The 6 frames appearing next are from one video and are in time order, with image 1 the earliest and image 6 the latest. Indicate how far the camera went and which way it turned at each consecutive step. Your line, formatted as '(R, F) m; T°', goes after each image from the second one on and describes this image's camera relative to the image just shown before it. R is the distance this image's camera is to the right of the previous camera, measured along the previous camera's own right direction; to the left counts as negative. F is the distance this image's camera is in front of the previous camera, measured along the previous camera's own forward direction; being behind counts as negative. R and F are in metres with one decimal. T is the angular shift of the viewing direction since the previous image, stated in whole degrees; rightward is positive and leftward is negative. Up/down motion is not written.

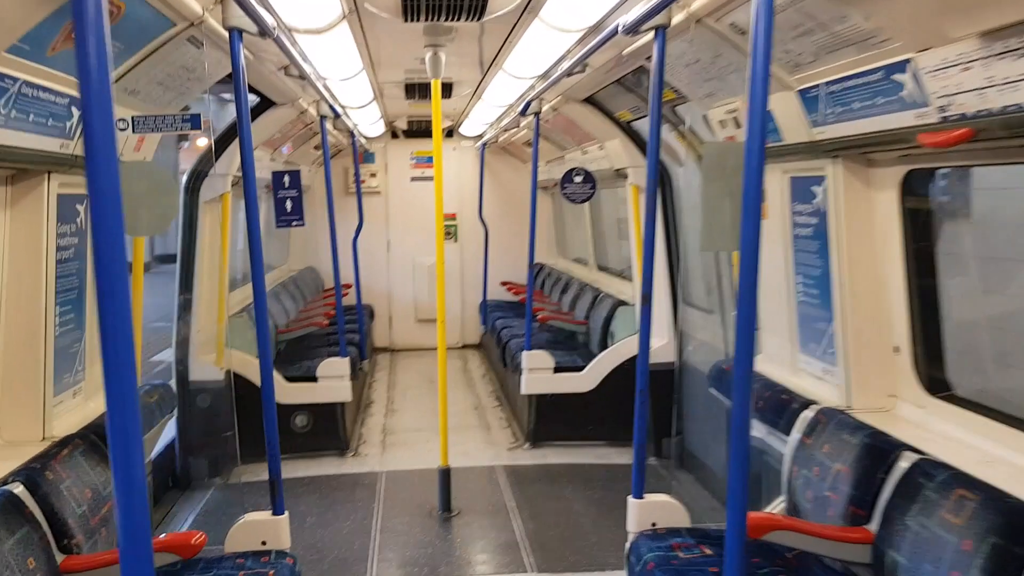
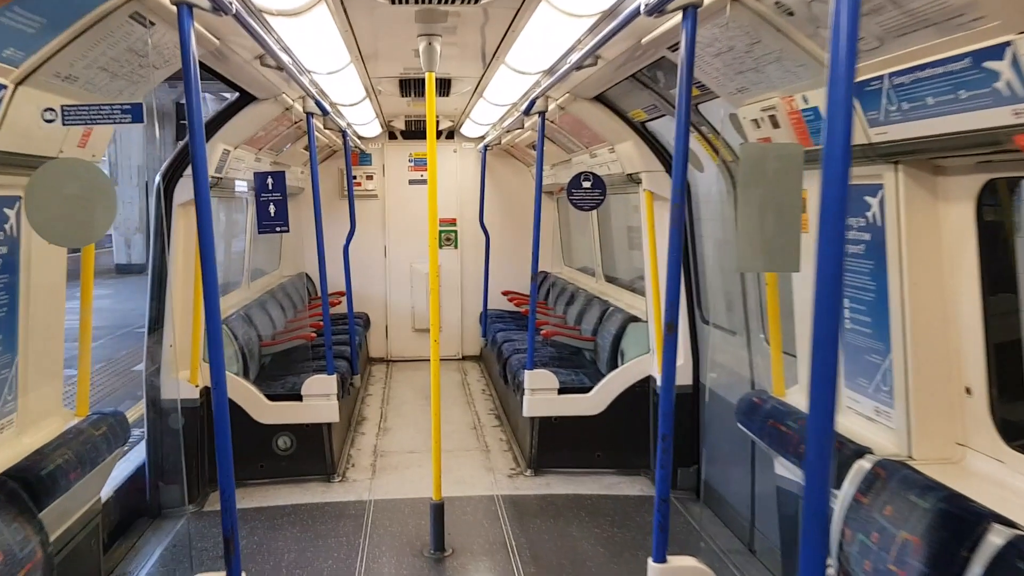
(0.0, +0.4) m; 0°
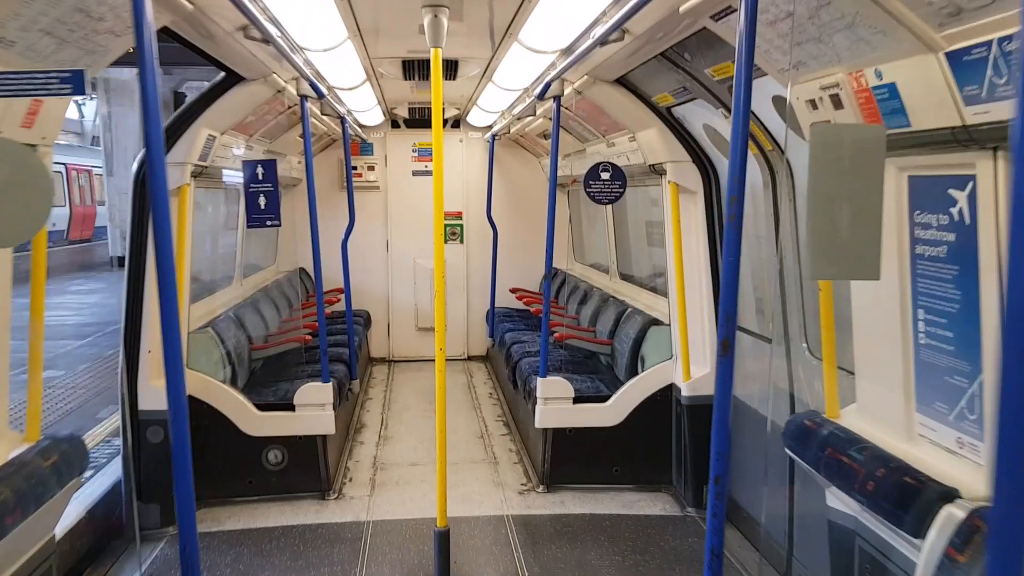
(0.0, +0.3) m; 0°
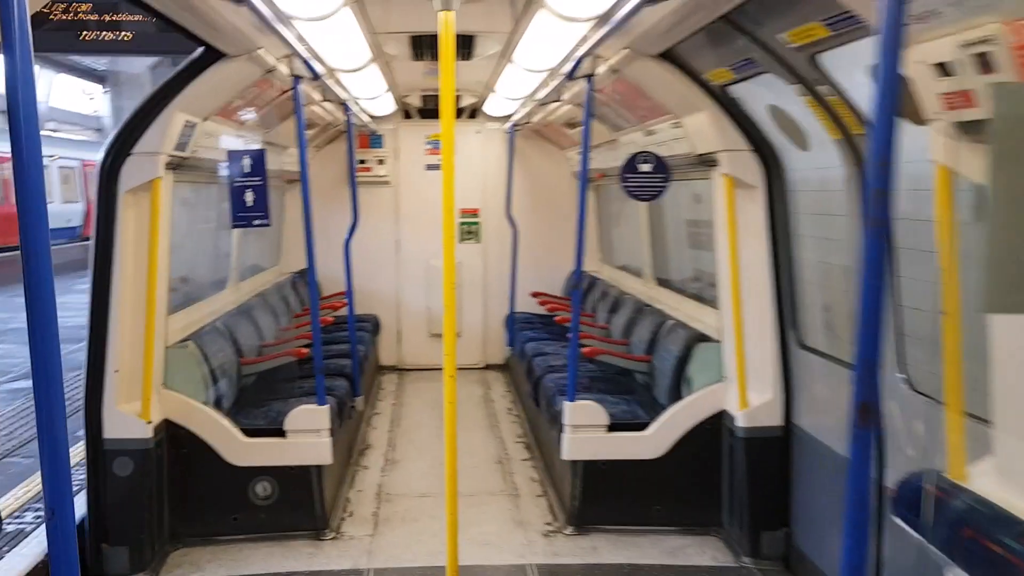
(0.0, +0.5) m; -1°
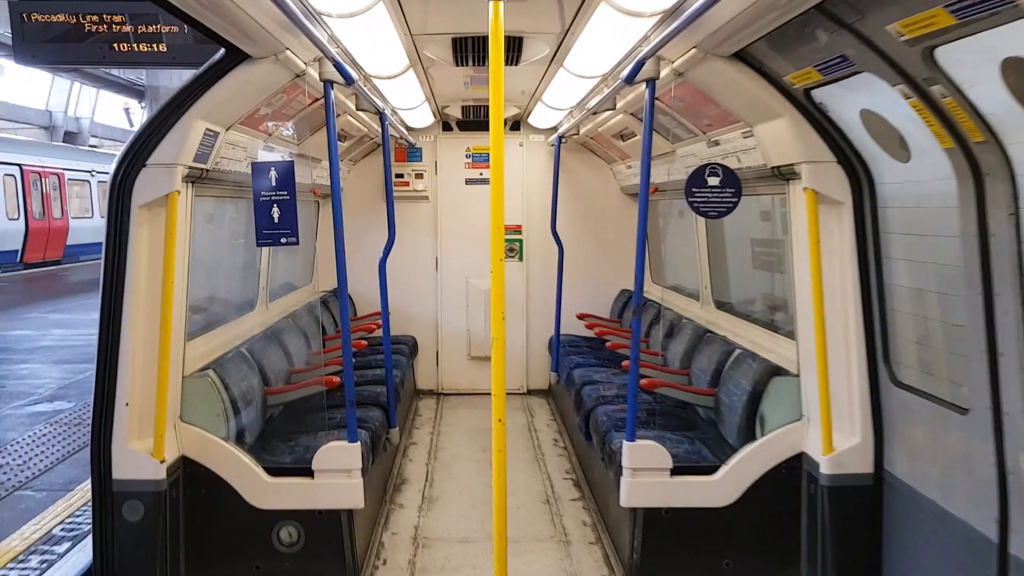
(0.0, +0.3) m; -2°
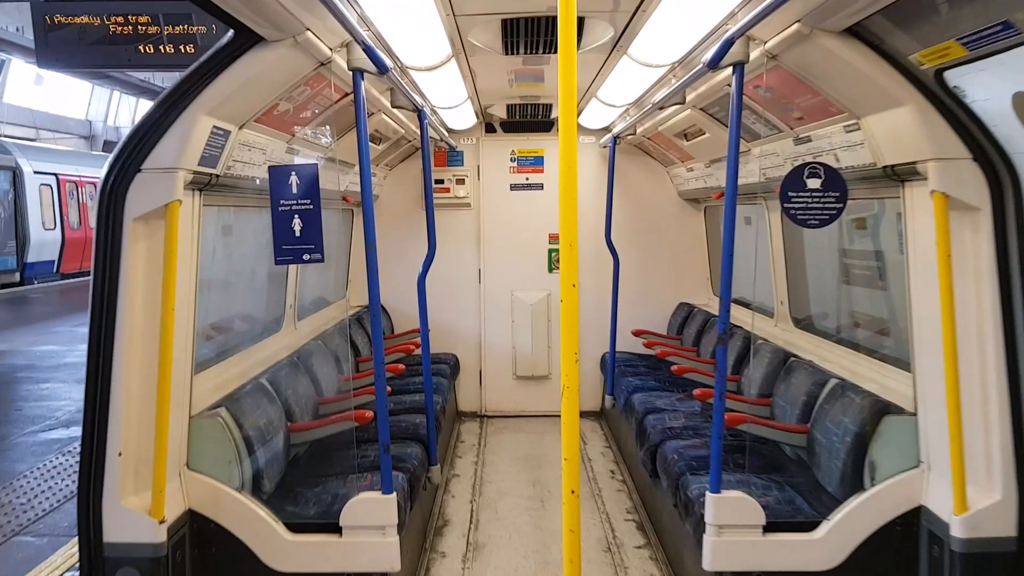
(0.0, +0.5) m; -2°
